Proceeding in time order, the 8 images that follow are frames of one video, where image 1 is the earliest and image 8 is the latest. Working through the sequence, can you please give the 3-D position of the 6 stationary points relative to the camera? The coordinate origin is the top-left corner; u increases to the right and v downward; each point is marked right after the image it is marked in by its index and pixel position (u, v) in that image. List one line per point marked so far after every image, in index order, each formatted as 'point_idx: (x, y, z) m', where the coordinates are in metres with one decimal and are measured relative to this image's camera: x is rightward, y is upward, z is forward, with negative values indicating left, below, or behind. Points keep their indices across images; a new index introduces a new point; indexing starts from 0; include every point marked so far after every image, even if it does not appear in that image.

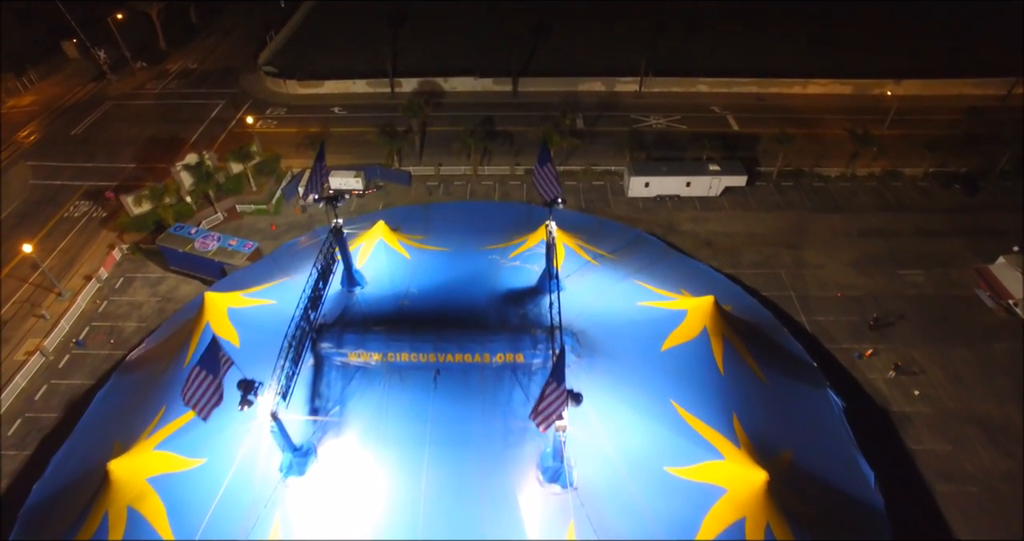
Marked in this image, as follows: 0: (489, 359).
0: (-0.5, -2.1, +14.0) m
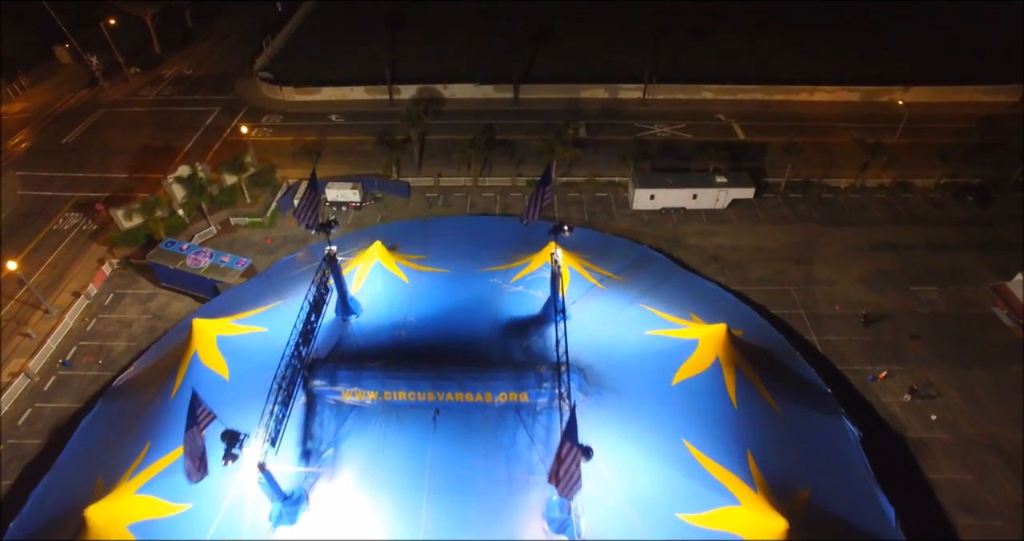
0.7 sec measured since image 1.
0: (-0.5, -2.9, +13.2) m
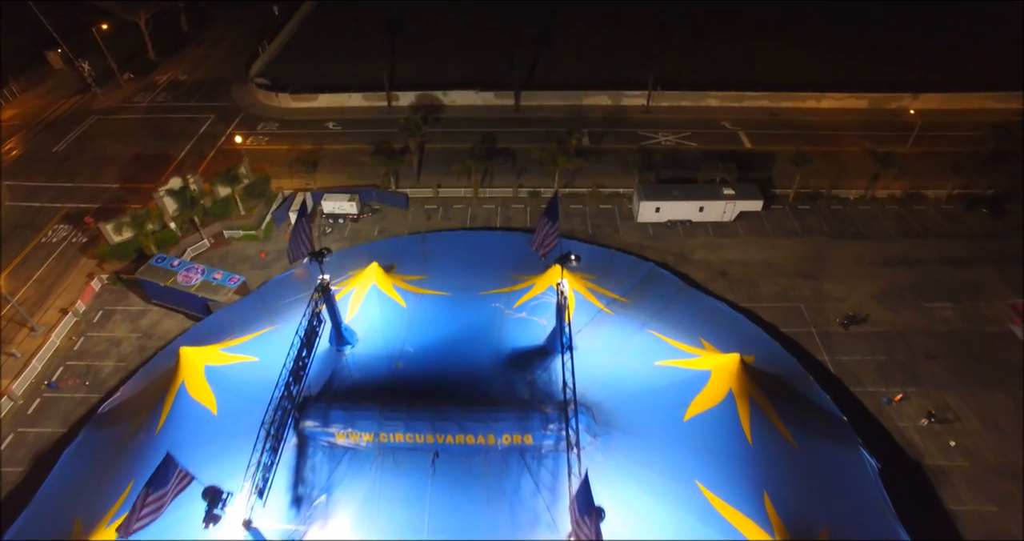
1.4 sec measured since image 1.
0: (-0.4, -3.6, +12.4) m
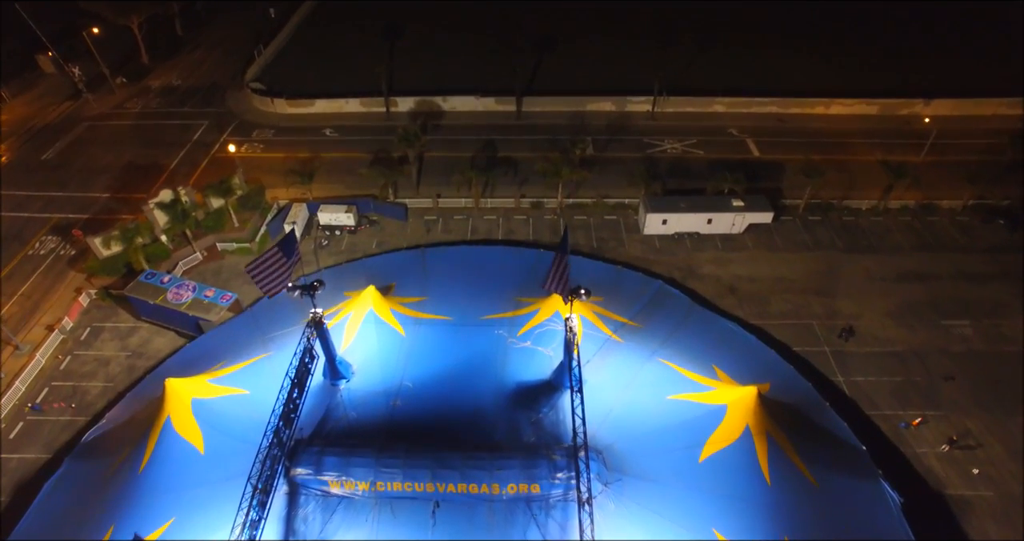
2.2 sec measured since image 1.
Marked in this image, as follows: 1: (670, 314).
0: (-0.3, -4.3, +11.6) m
1: (+5.3, -1.4, +19.8) m
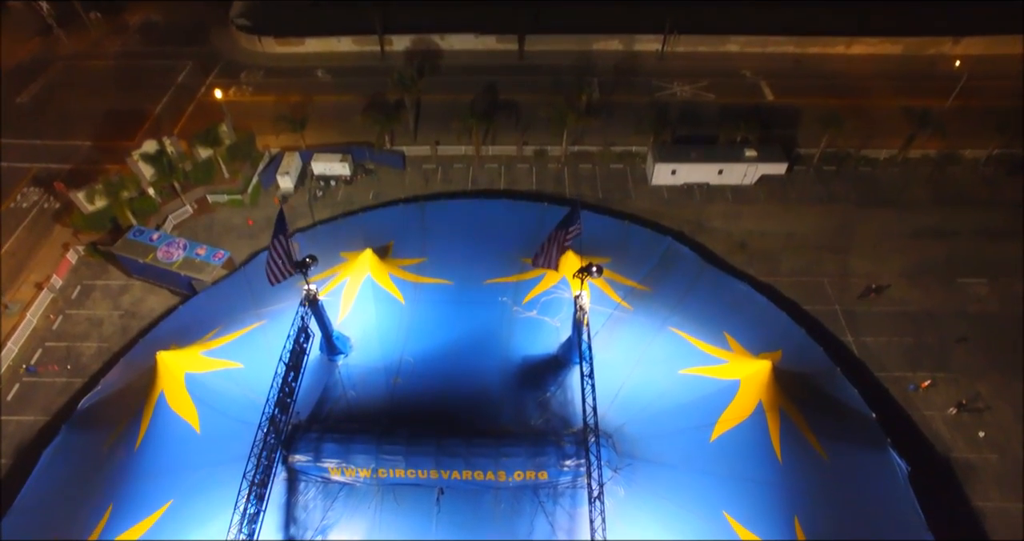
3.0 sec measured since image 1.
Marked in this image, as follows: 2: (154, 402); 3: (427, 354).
0: (-0.1, -3.9, +11.2) m
1: (+5.4, -0.2, +19.1) m
2: (-8.4, -3.1, +13.9) m
3: (-2.0, -2.0, +14.1) m
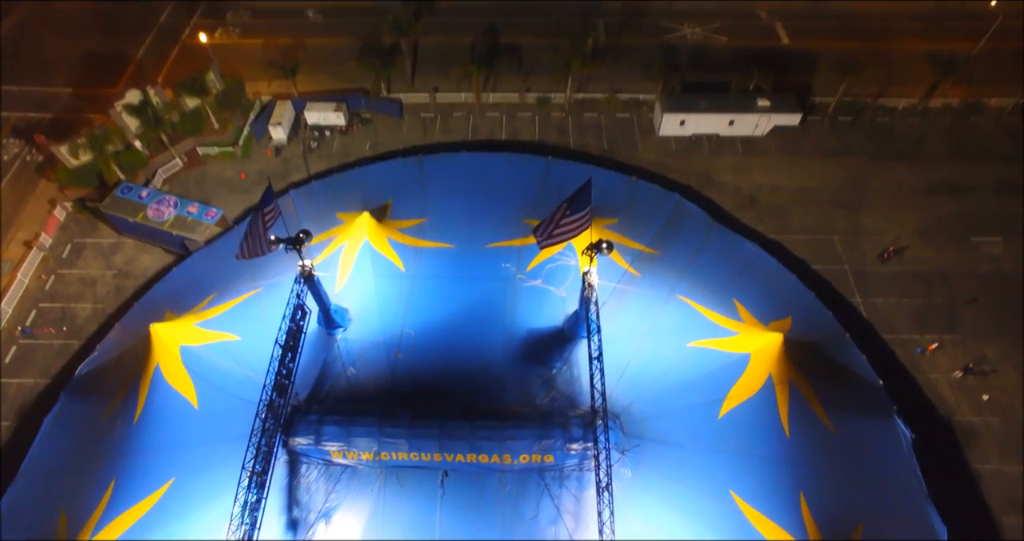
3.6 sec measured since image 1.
0: (0.0, -3.5, +11.0) m
1: (+5.5, +1.0, +18.5) m
2: (-8.3, -2.4, +13.6) m
3: (-1.9, -1.3, +13.7) m
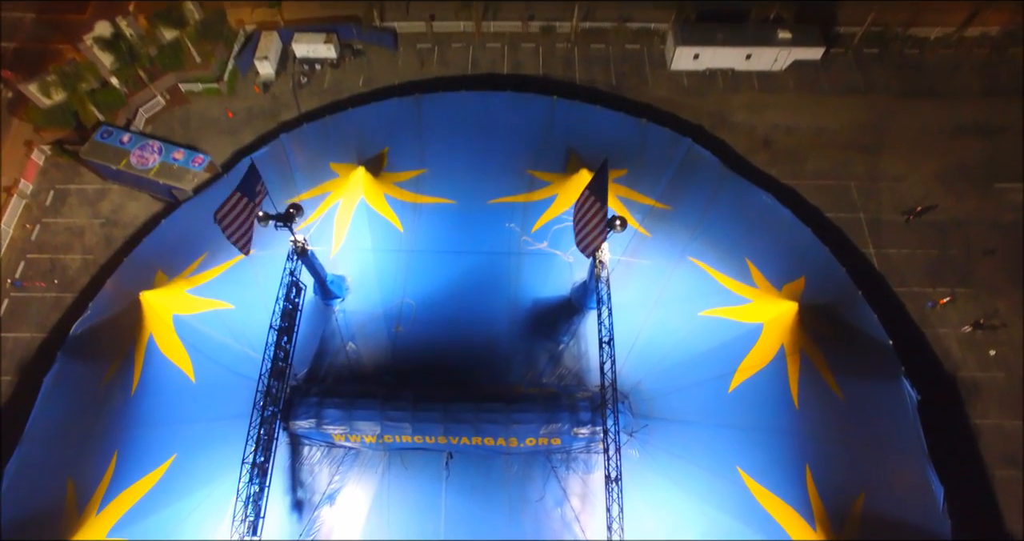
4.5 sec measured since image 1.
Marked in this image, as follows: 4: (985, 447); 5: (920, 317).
0: (+0.1, -3.2, +10.7) m
1: (+5.6, +2.3, +17.6) m
2: (-8.2, -1.7, +13.2) m
3: (-1.8, -0.6, +13.1) m
4: (+14.4, -5.4, +17.8) m
5: (+13.7, -1.6, +19.6) m
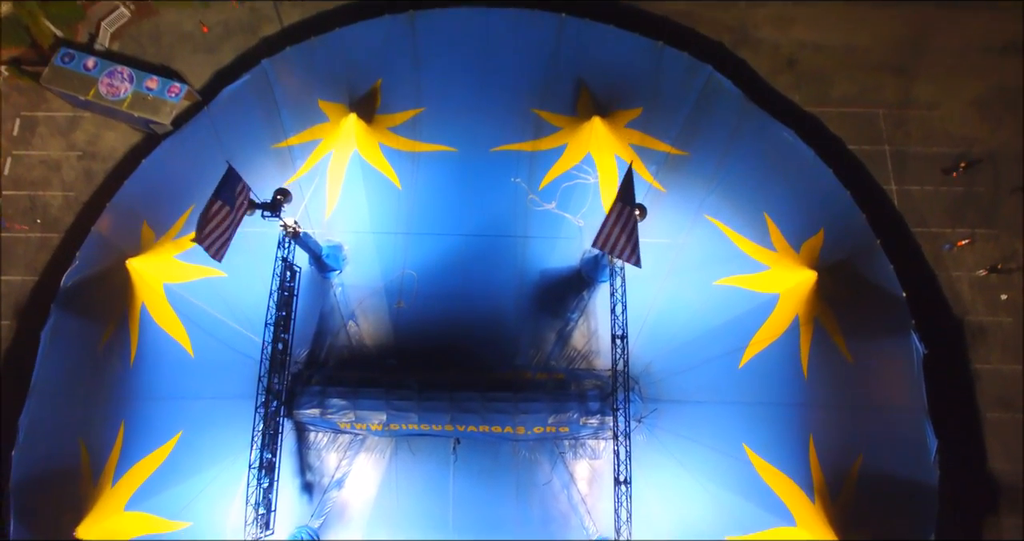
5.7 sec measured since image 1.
0: (+0.2, -2.9, +10.6) m
1: (+5.8, +3.8, +16.3) m
2: (-8.1, -1.0, +12.7) m
3: (-1.7, +0.1, +12.5) m
4: (+14.5, -3.8, +18.0) m
5: (+13.8, +0.3, +19.1) m
